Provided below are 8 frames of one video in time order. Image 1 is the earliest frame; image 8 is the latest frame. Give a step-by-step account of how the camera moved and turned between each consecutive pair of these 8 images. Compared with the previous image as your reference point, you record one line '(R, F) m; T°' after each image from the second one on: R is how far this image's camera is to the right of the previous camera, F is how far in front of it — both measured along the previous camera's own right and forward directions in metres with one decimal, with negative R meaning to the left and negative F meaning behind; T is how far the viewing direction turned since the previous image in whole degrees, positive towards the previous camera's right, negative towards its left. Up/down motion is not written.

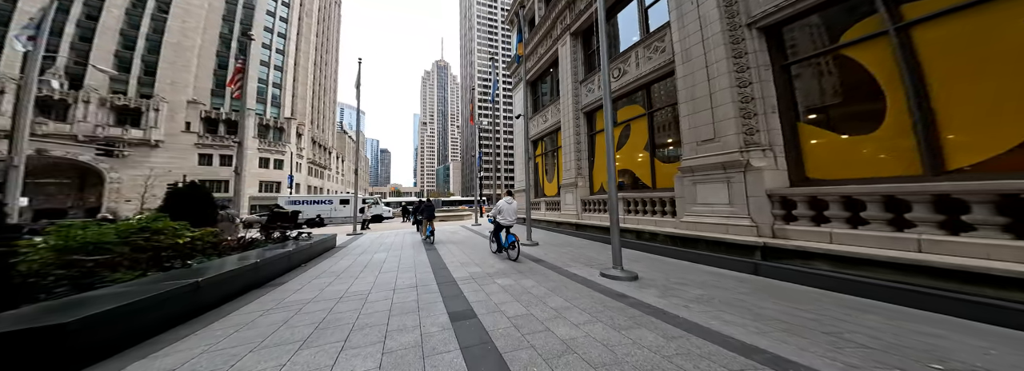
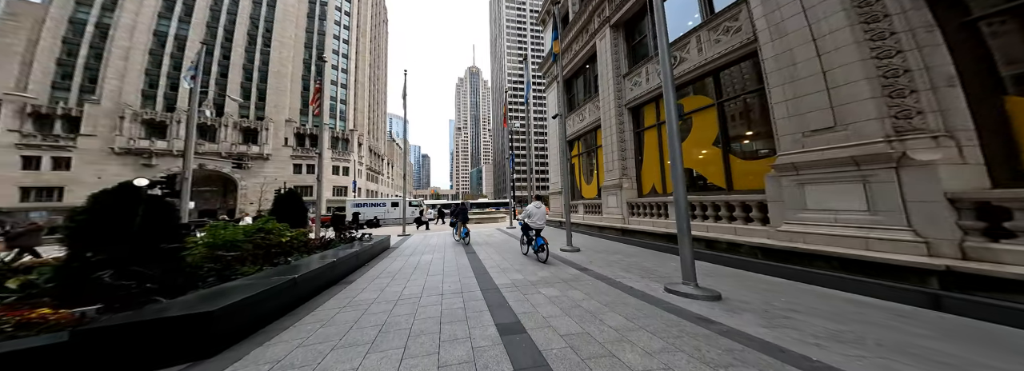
(-0.2, +0.2) m; -8°
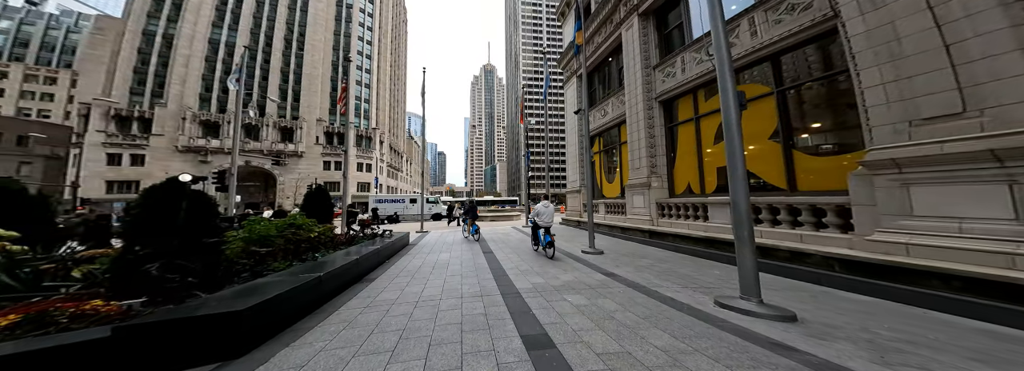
(-0.2, +0.2) m; -4°
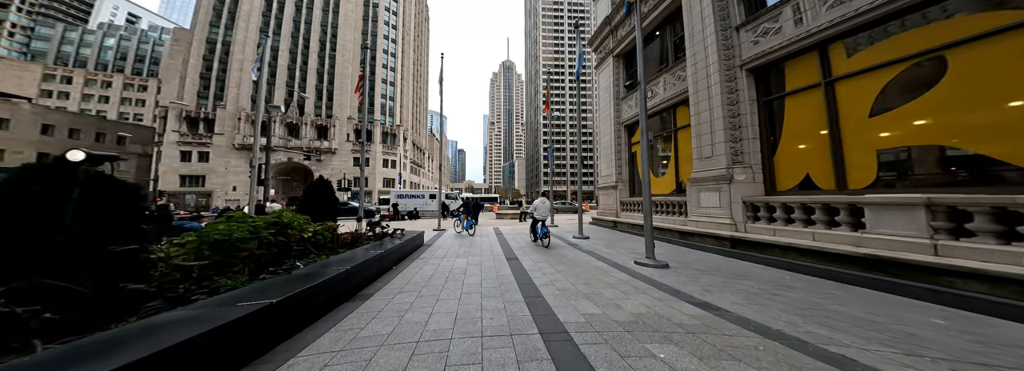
(-0.4, +1.5) m; -5°
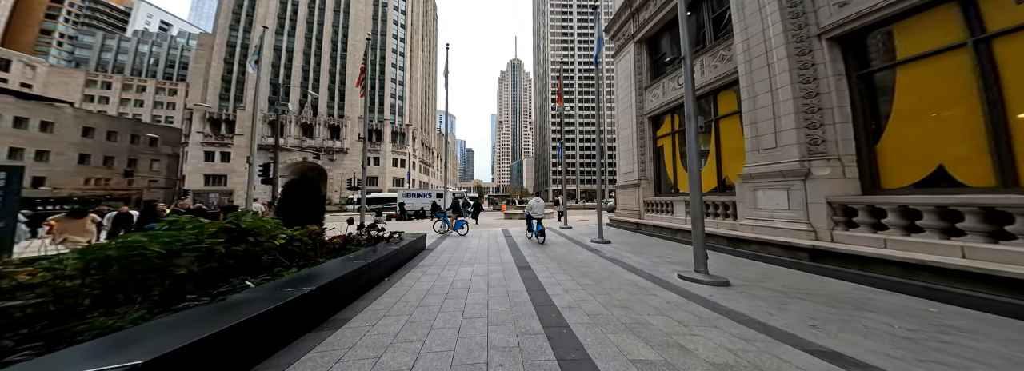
(-0.1, +1.1) m; -2°
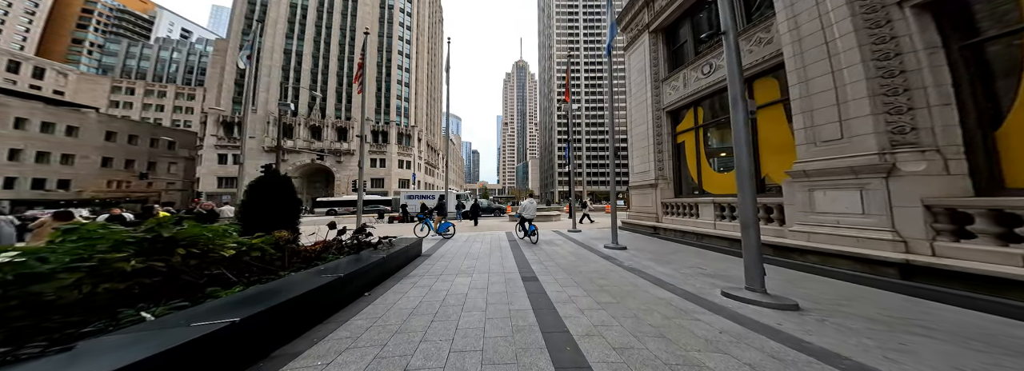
(0.0, +0.8) m; -1°
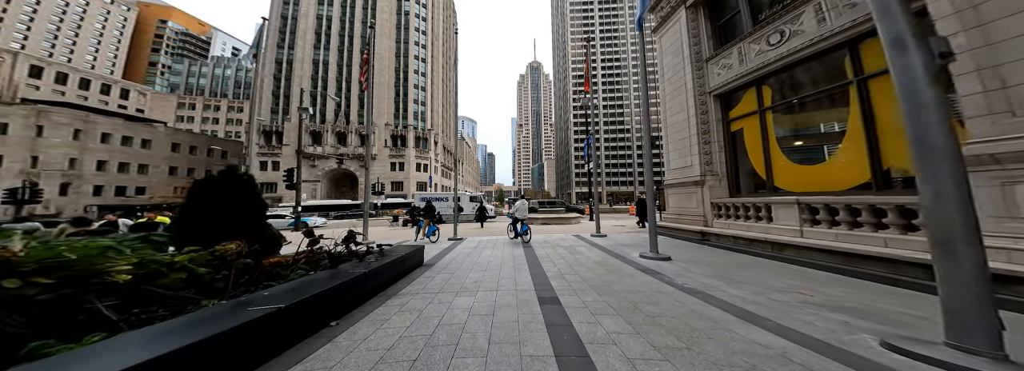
(0.0, +1.3) m; -4°
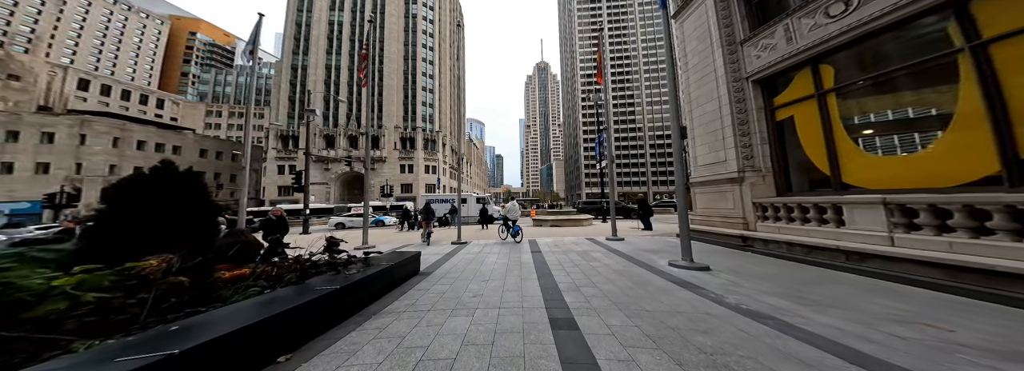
(0.0, +0.8) m; -2°
